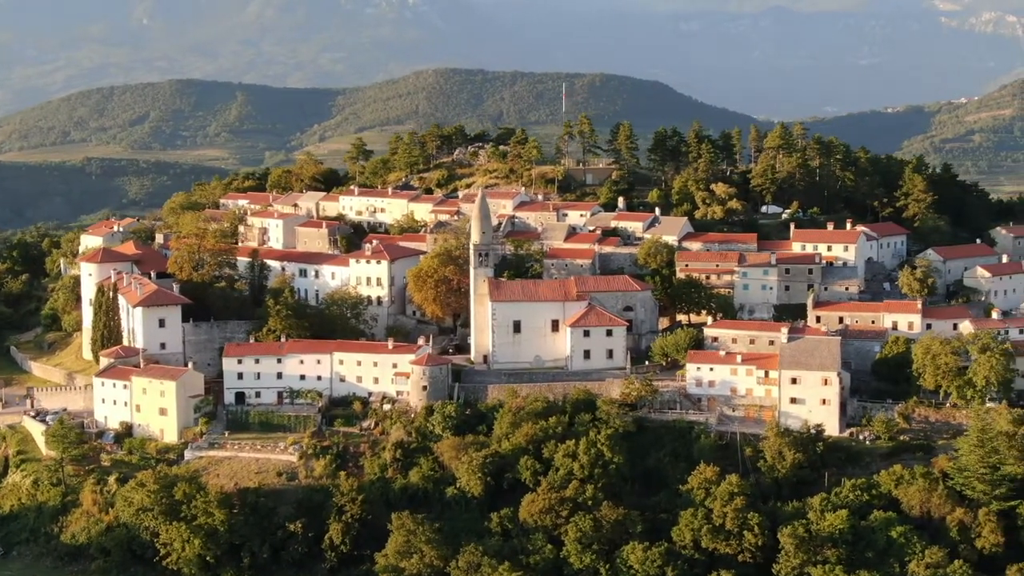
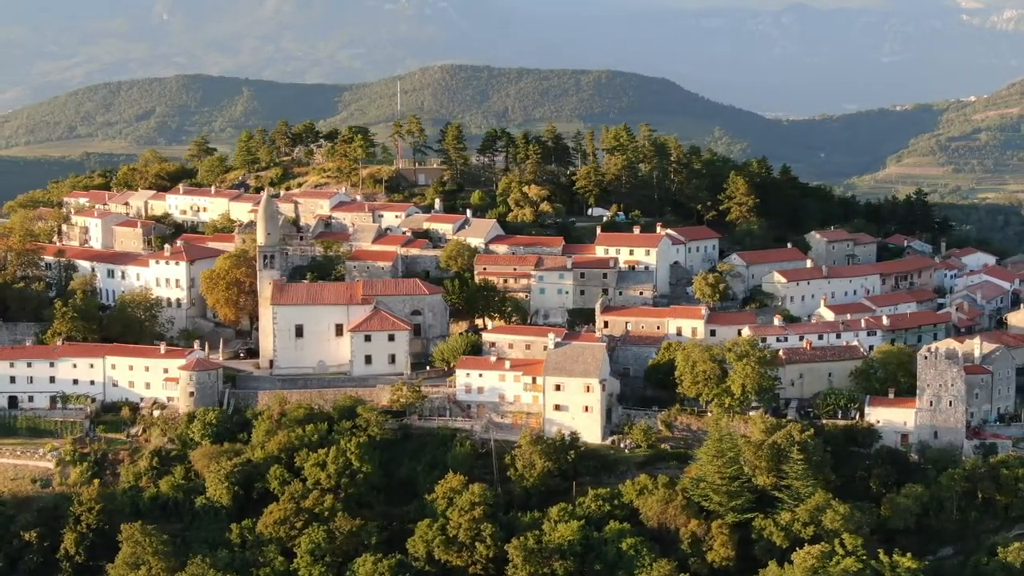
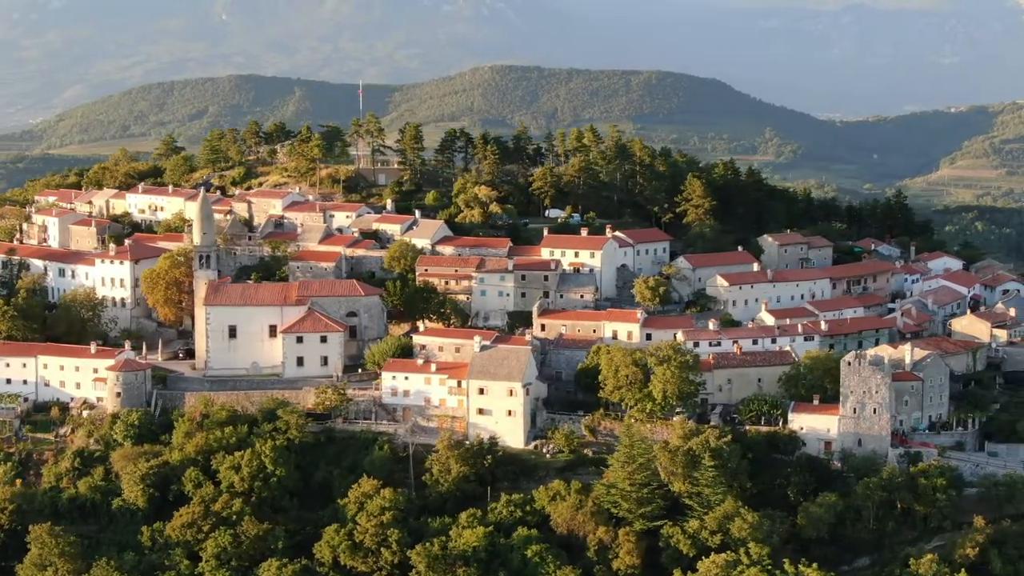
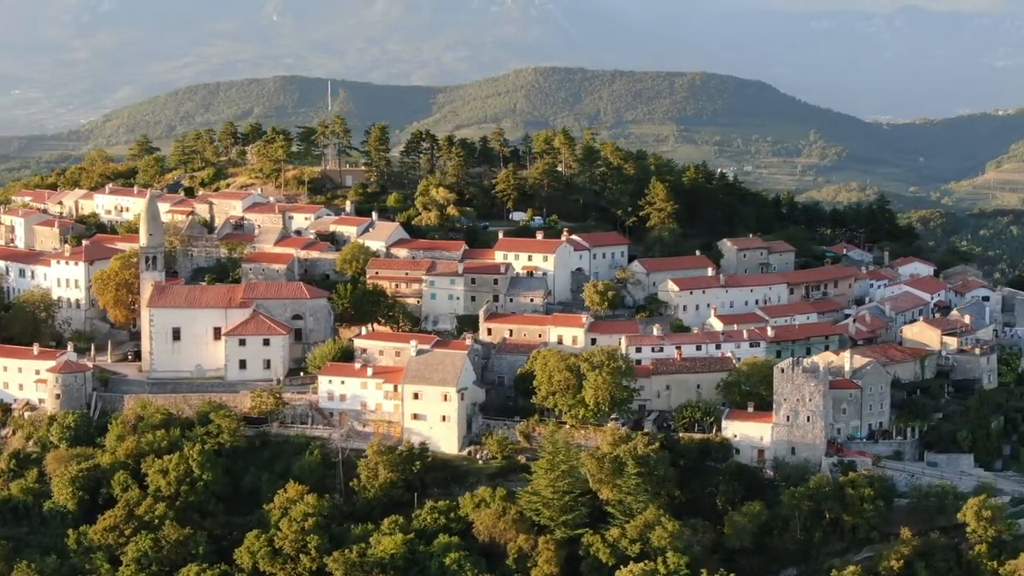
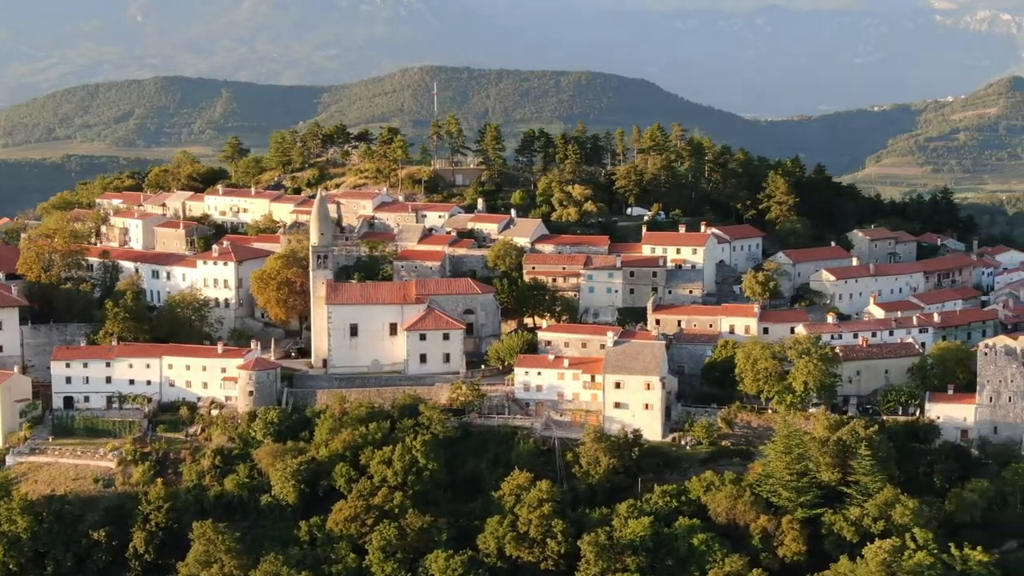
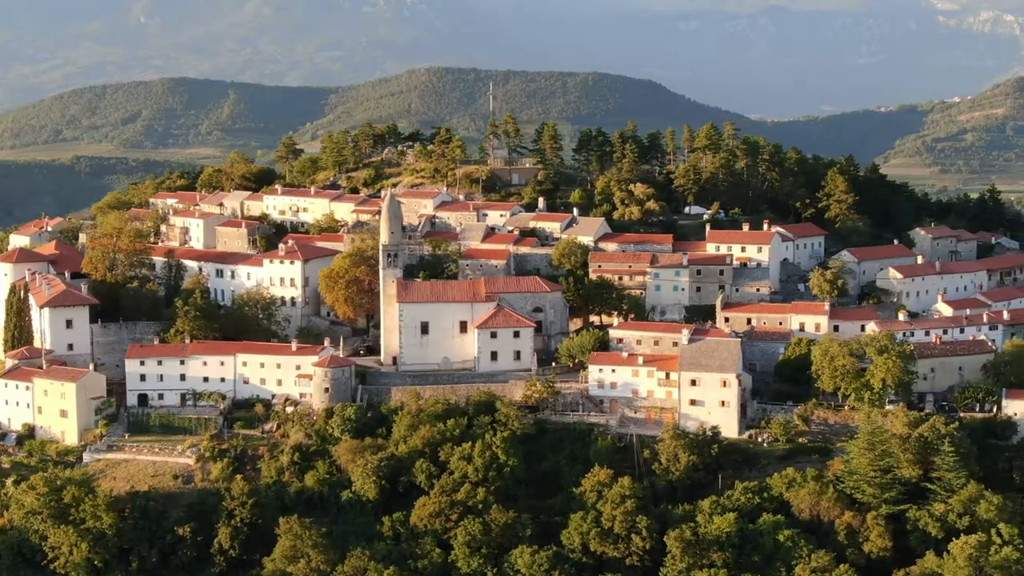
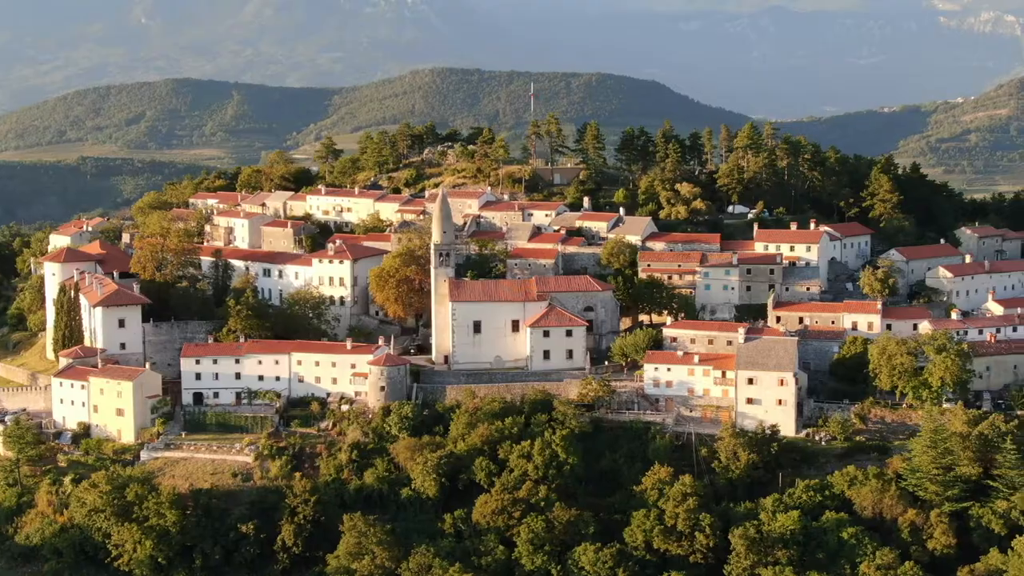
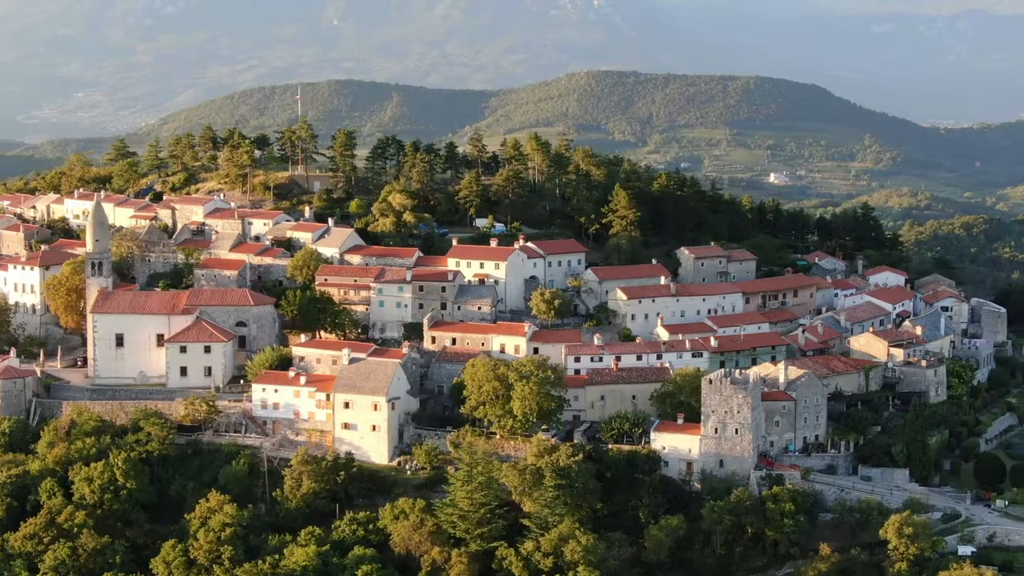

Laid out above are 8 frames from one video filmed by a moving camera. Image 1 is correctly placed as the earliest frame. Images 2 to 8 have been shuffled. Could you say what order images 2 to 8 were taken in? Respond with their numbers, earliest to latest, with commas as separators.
7, 6, 5, 2, 3, 4, 8
